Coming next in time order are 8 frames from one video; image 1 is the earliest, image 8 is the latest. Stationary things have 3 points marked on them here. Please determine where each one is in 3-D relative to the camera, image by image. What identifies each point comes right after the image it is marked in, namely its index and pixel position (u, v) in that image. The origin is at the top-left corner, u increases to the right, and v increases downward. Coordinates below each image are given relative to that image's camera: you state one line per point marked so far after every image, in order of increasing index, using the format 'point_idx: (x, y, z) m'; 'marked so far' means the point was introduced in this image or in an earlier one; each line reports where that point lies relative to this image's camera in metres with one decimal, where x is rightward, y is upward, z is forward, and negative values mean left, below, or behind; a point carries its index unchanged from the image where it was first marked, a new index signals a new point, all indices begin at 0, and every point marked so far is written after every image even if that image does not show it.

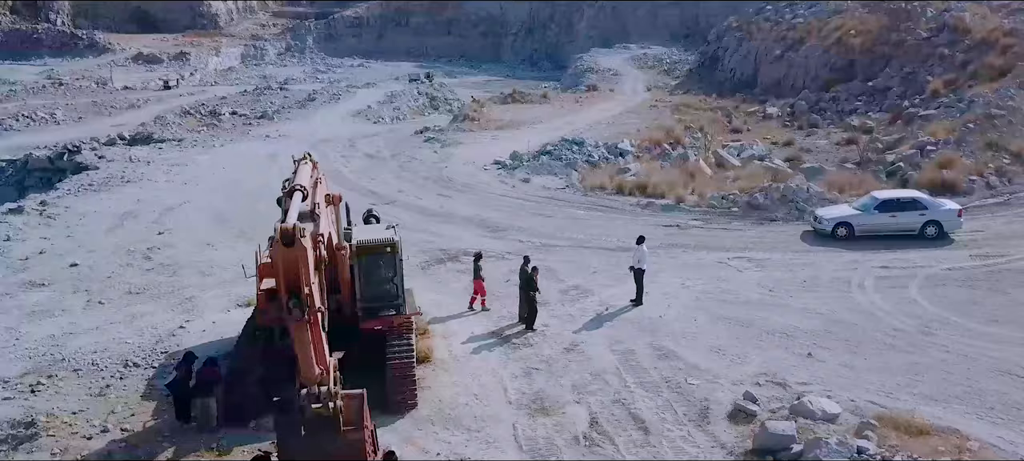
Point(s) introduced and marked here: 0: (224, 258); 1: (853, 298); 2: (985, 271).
0: (-6.8, -0.6, +19.3) m
1: (+6.4, -1.2, +15.1) m
2: (+9.4, -0.8, +16.1) m
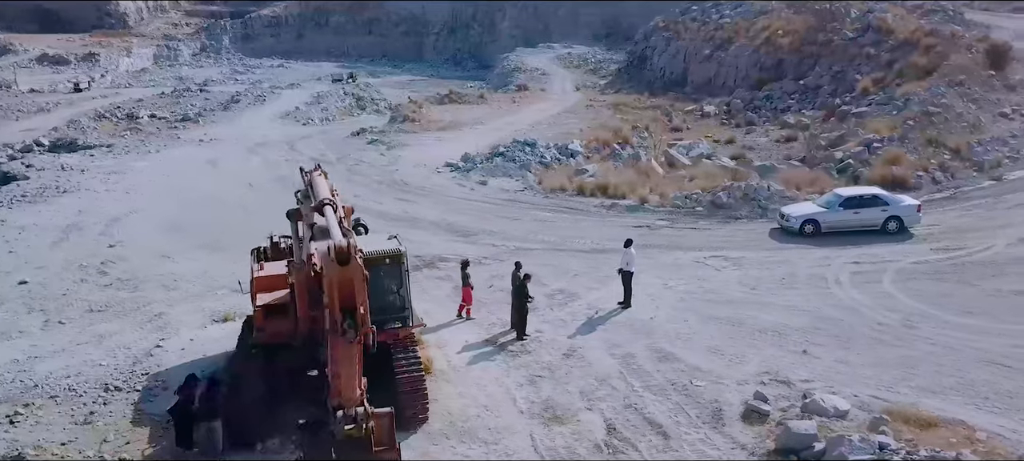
0: (-7.4, -0.9, +18.5) m
1: (+6.2, -1.2, +15.5) m
2: (+9.1, -0.7, +16.8) m
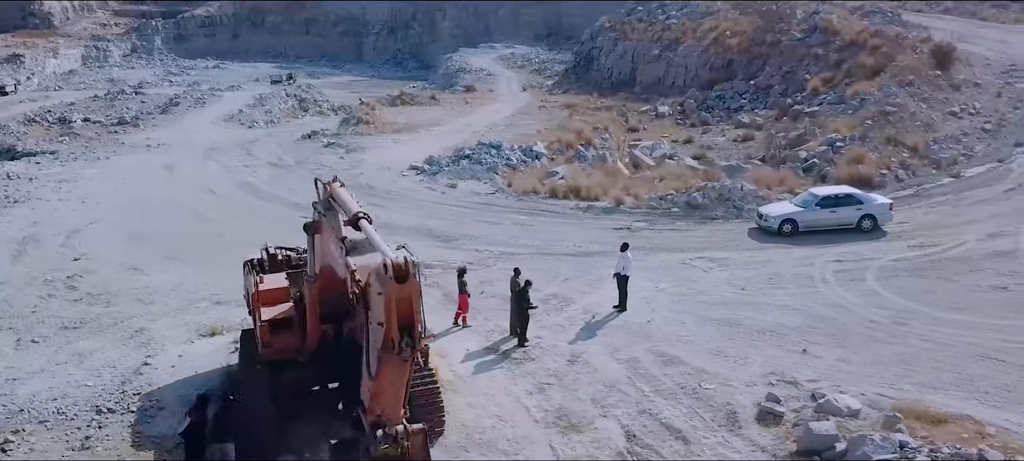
0: (-7.7, -1.1, +17.8) m
1: (+6.0, -1.2, +15.8) m
2: (+8.8, -0.6, +17.2) m
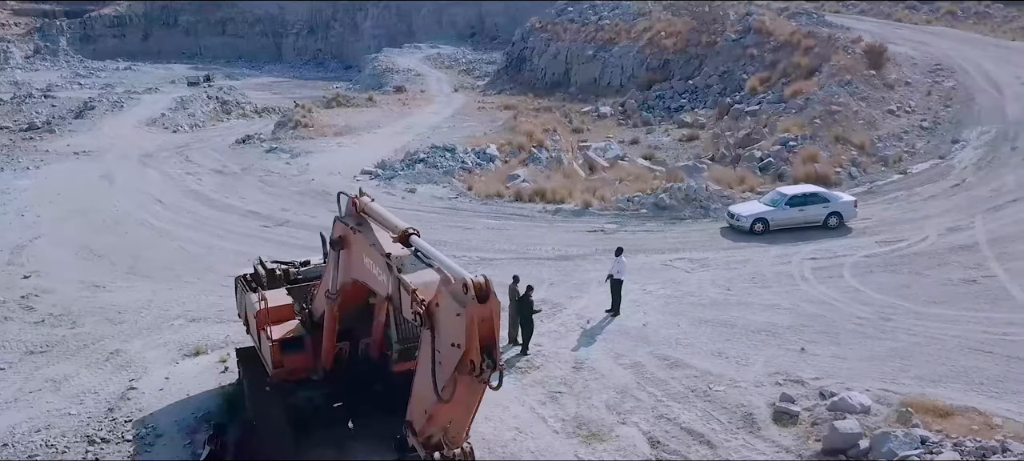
0: (-8.0, -1.4, +16.9) m
1: (+5.8, -1.2, +16.2) m
2: (+8.5, -0.6, +17.9) m
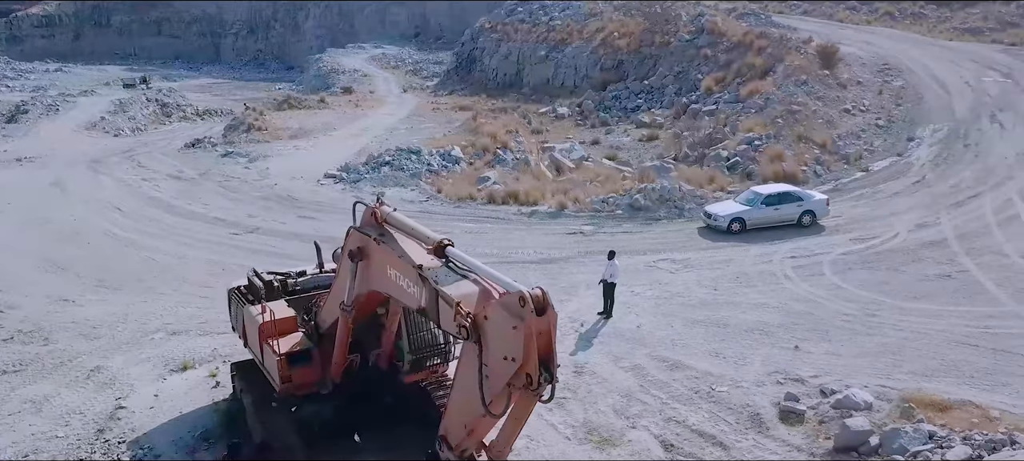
0: (-8.2, -1.7, +16.3) m
1: (+5.6, -1.2, +16.4) m
2: (+8.1, -0.5, +18.3) m
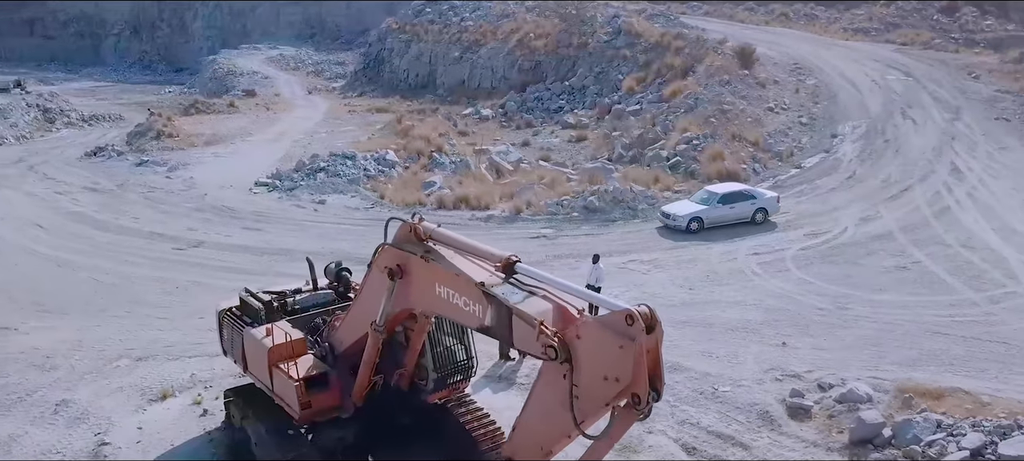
0: (-8.6, -2.1, +15.1) m
1: (+5.2, -1.1, +16.9) m
2: (+7.4, -0.4, +19.0) m
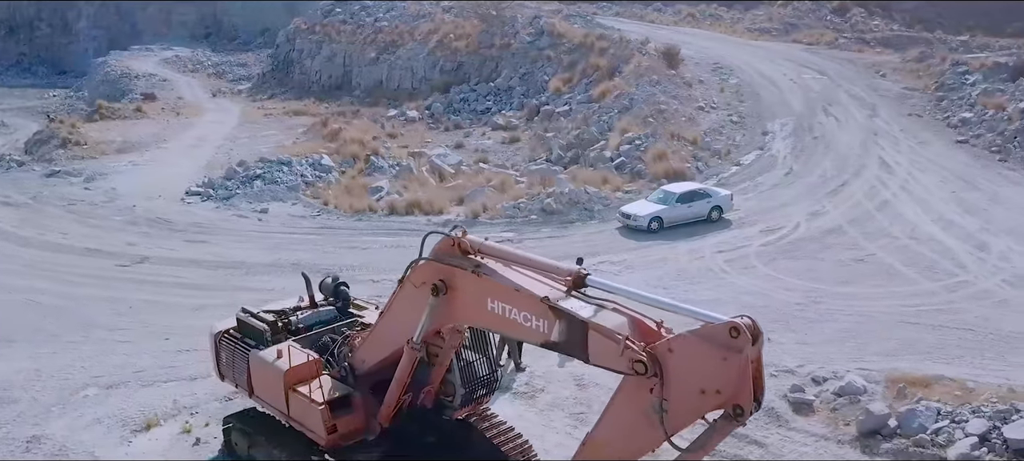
0: (-8.7, -2.4, +13.9) m
1: (+4.7, -1.1, +17.3) m
2: (+6.6, -0.3, +19.7) m
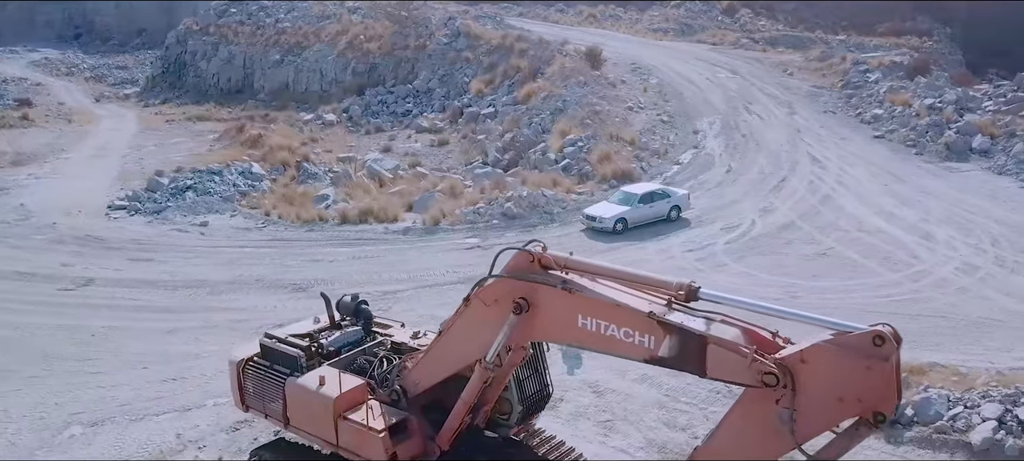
0: (-8.5, -2.9, +12.6) m
1: (+4.3, -1.1, +17.7) m
2: (+5.9, -0.2, +20.3) m
